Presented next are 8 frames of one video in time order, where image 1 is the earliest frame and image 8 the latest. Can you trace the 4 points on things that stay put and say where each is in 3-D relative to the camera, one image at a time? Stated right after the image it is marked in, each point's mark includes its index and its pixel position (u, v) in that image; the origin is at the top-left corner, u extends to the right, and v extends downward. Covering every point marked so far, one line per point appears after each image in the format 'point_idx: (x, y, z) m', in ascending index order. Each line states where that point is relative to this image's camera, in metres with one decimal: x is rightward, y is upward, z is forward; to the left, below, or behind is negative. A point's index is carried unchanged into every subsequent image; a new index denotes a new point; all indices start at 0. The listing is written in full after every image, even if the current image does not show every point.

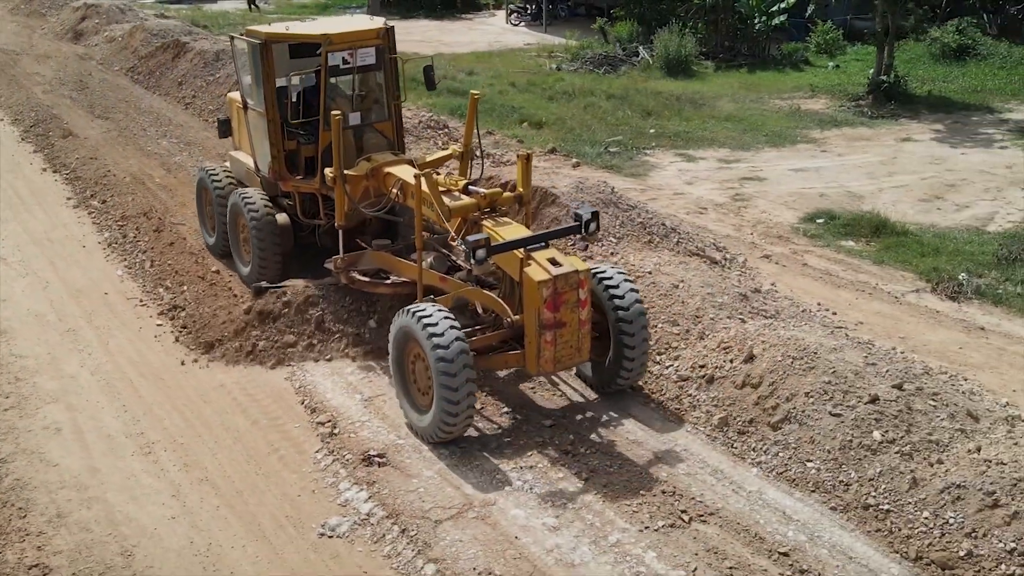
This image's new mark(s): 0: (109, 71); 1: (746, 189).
0: (-7.1, +3.8, +19.8) m
1: (+2.7, +1.2, +13.0) m
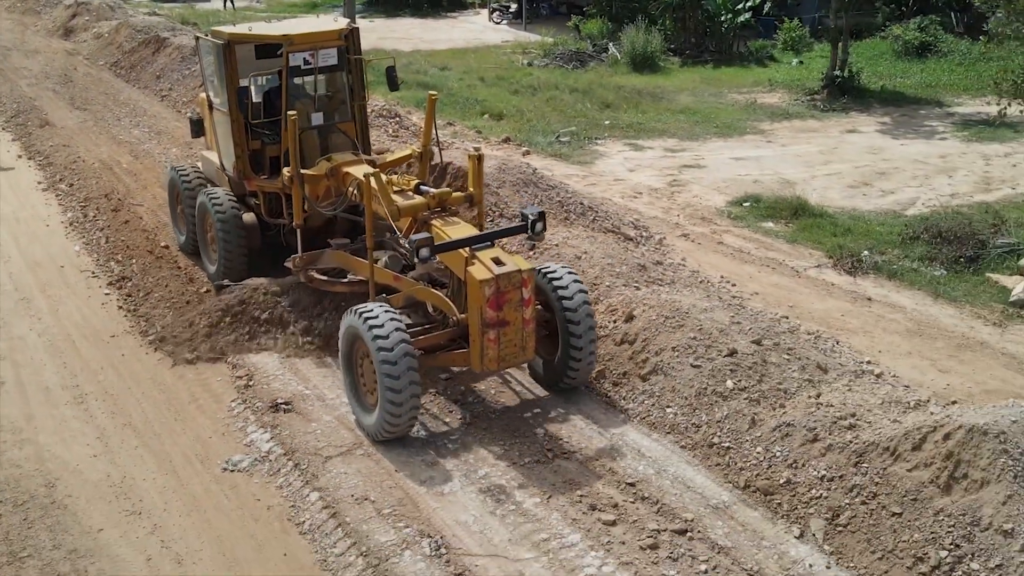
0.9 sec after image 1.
0: (-7.7, +4.1, +20.6) m
1: (+2.1, +1.4, +13.7) m
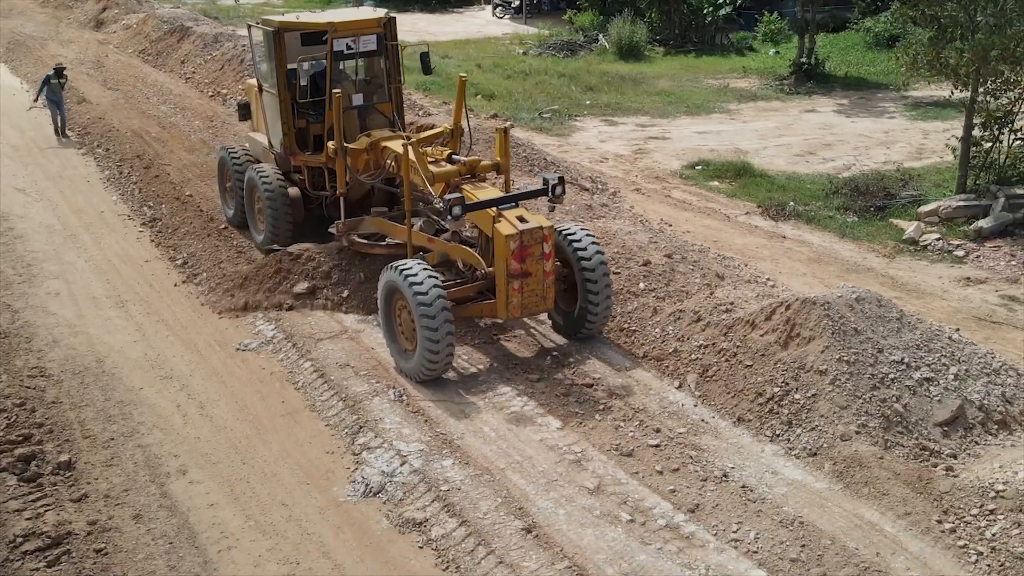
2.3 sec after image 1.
0: (-7.8, +4.7, +22.4) m
1: (+1.9, +2.0, +15.4) m
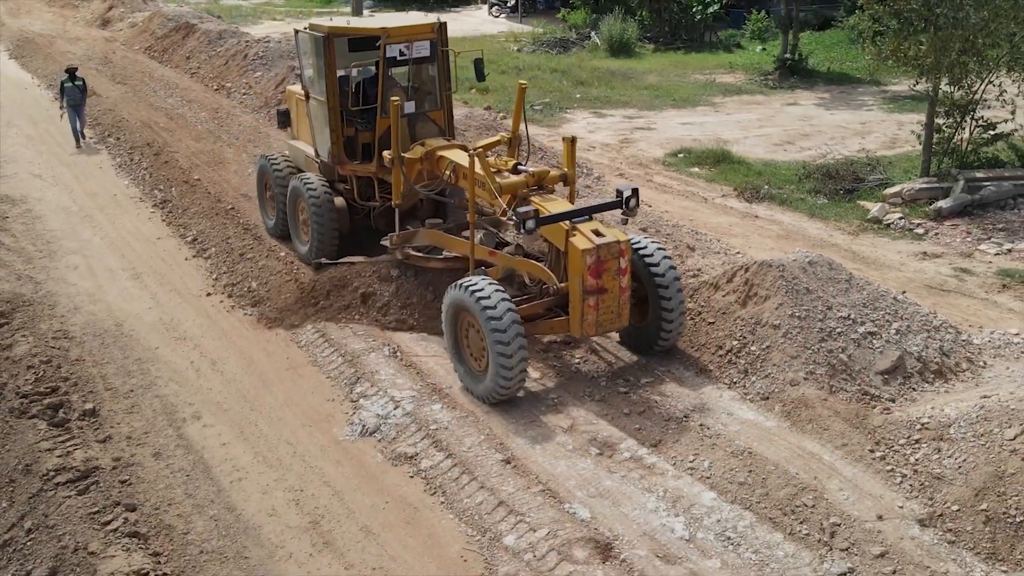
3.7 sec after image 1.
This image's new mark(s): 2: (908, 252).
0: (-7.9, +4.9, +23.1) m
1: (+1.8, +2.2, +16.1) m
2: (+3.8, +0.3, +10.6) m
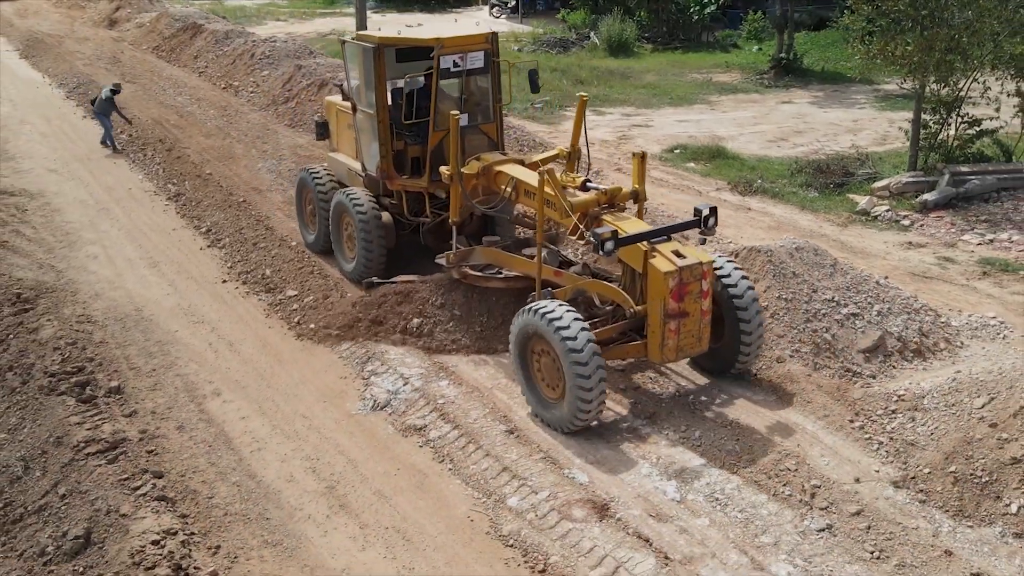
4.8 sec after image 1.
0: (-7.9, +5.0, +23.6) m
1: (+1.8, +2.3, +16.5) m
2: (+3.8, +0.5, +11.1) m
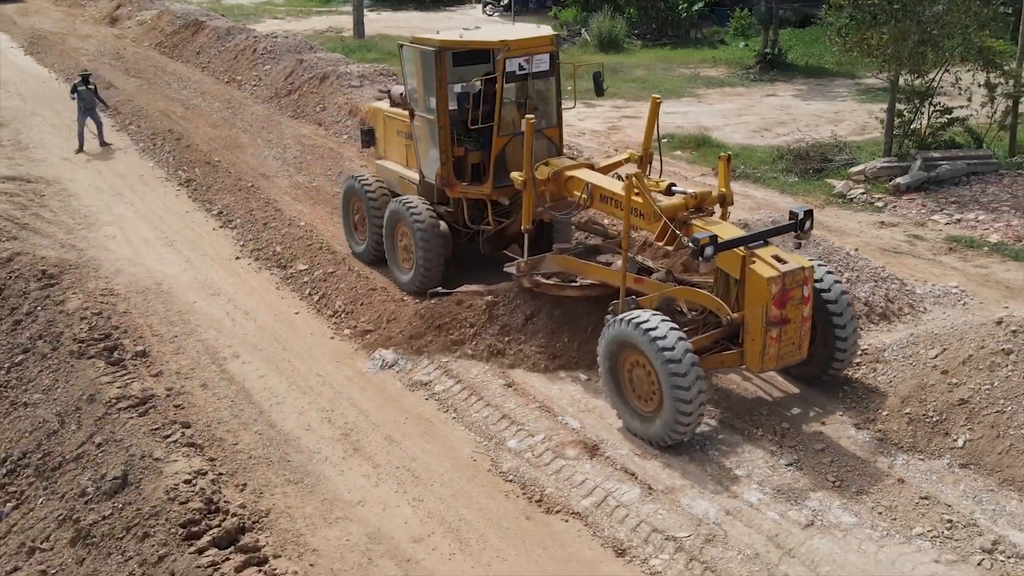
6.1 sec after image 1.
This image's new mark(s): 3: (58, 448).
0: (-8.0, +5.2, +24.2) m
1: (+1.7, +2.5, +17.2) m
2: (+3.7, +0.7, +11.7) m
3: (-3.2, -1.1, +7.8) m
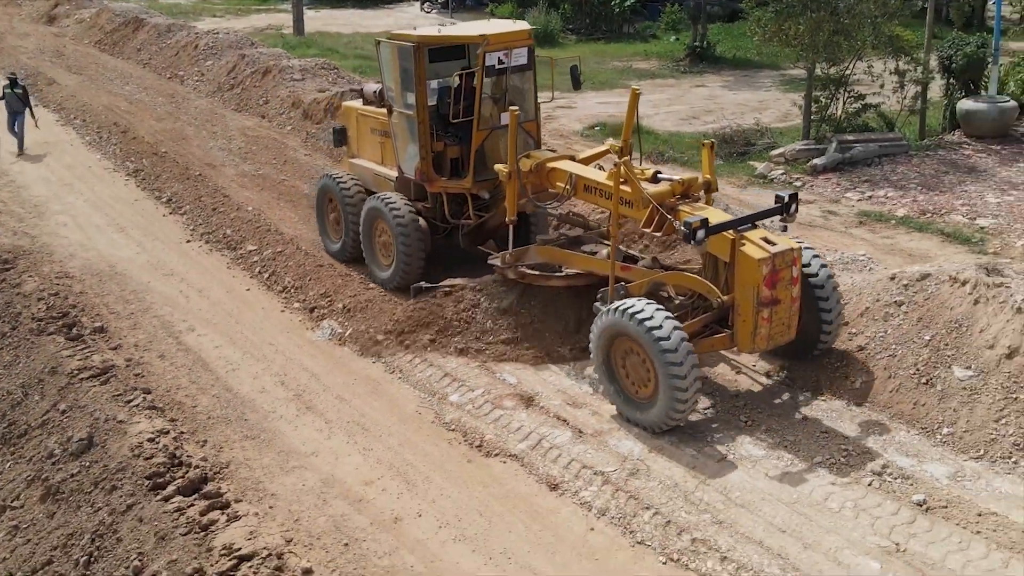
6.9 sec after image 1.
0: (-9.4, +5.3, +24.3) m
1: (+0.7, +2.8, +17.9) m
2: (+3.1, +1.0, +12.5) m
3: (-3.6, -0.9, +8.2) m
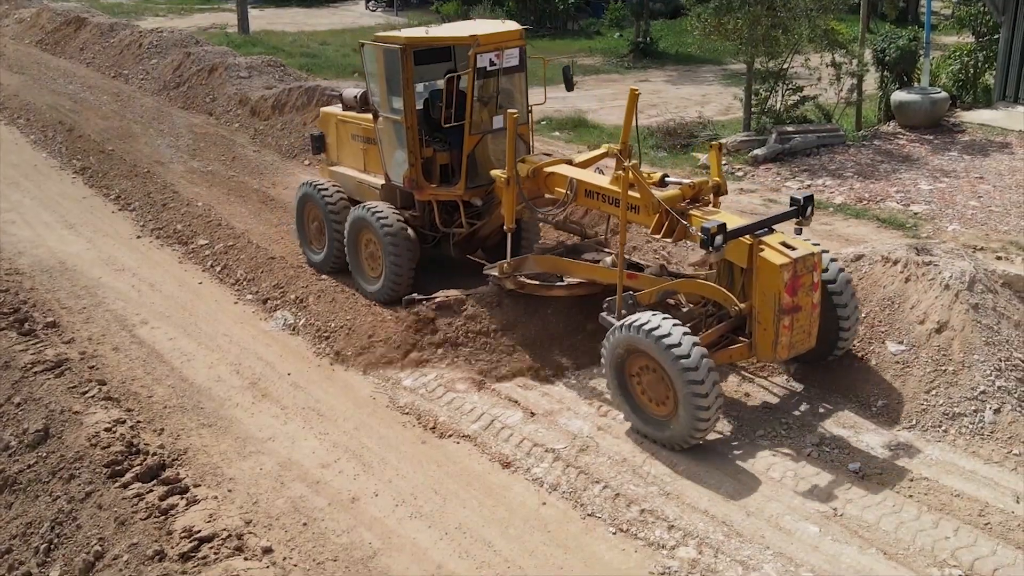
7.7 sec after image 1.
0: (-10.6, +5.3, +24.1) m
1: (-0.1, +2.9, +18.1) m
2: (+2.5, +1.1, +12.8) m
3: (-3.9, -0.9, +8.2) m
